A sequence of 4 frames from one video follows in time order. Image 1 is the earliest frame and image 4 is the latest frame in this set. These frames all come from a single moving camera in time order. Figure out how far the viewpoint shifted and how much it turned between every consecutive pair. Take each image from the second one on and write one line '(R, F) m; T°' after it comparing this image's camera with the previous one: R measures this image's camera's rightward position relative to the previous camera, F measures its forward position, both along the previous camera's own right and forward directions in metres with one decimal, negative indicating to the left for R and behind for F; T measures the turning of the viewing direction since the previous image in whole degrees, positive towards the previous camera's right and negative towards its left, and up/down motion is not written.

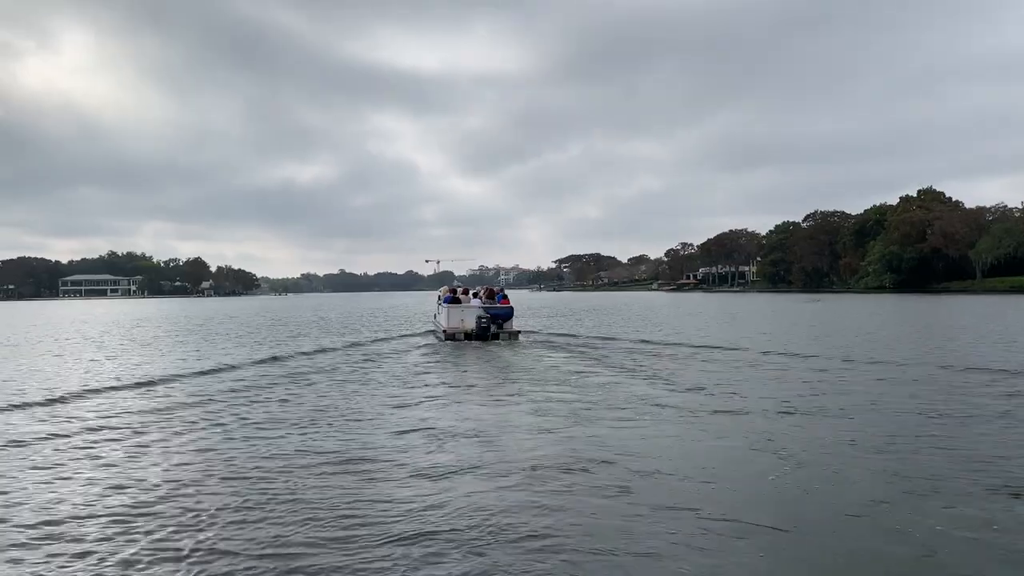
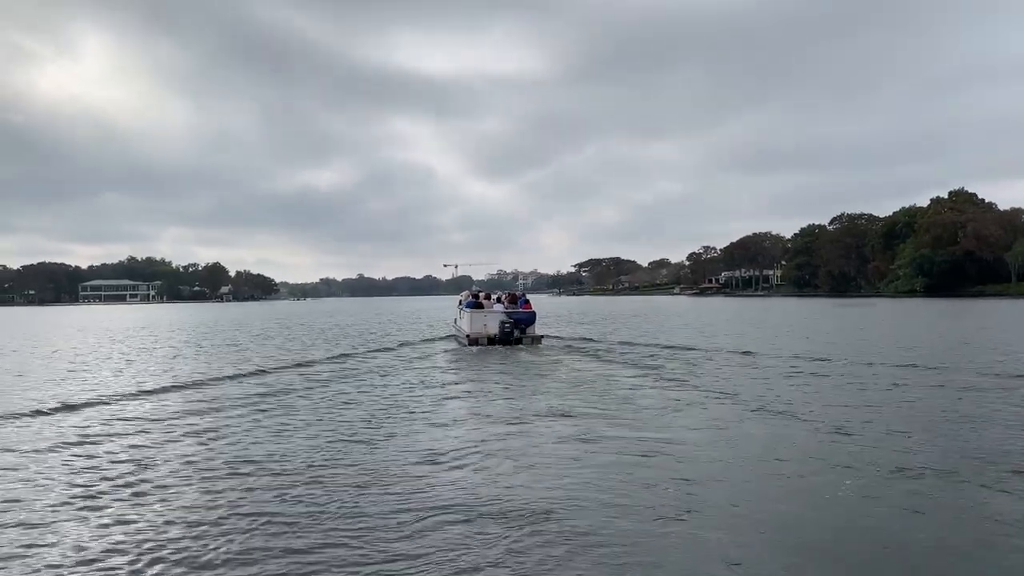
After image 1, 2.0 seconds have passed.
(-0.3, +0.9) m; -1°
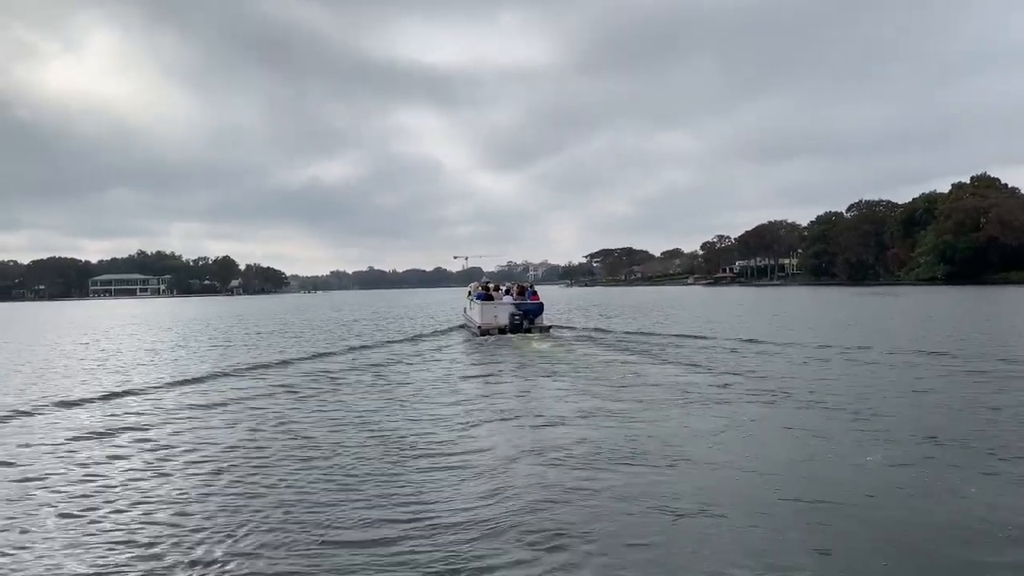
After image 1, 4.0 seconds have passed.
(-0.3, +0.8) m; -1°
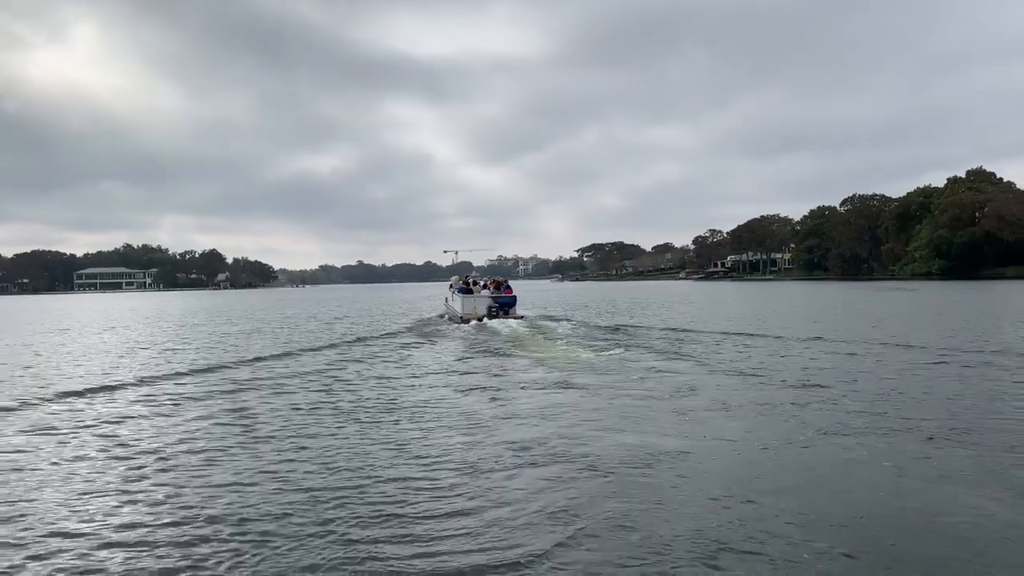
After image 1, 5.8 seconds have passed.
(-0.1, +0.8) m; +1°
